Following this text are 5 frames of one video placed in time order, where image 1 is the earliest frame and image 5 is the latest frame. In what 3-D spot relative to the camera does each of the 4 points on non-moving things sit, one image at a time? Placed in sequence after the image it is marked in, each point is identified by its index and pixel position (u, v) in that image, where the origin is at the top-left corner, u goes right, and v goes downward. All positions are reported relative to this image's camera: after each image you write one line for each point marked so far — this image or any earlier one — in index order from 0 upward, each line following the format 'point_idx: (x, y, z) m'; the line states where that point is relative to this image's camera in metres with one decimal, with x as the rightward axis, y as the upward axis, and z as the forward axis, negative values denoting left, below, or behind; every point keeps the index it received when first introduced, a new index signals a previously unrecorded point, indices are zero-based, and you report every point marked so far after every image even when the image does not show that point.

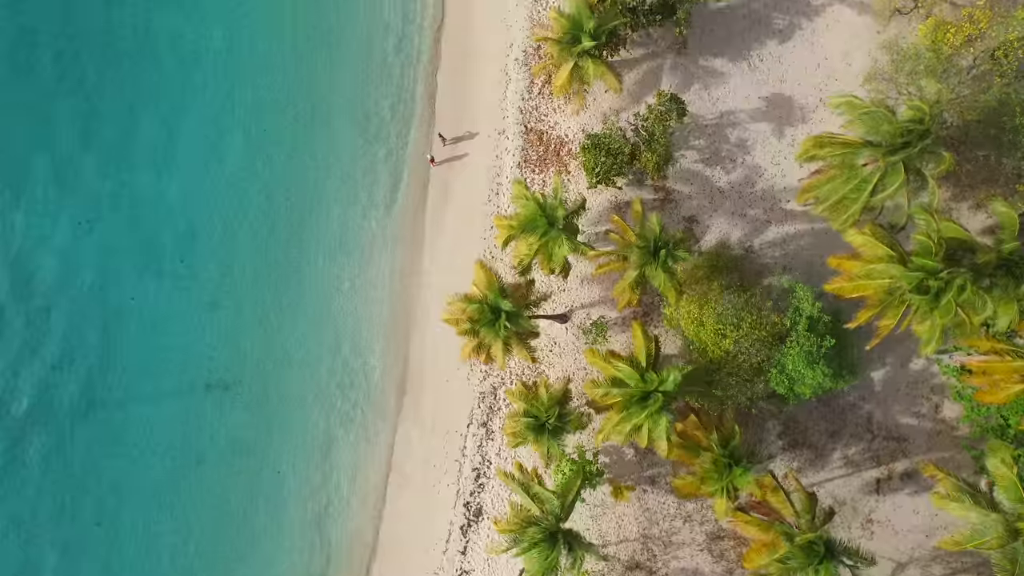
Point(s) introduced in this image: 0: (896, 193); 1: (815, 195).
0: (+9.9, +2.3, +18.5) m
1: (+8.2, +2.6, +19.4) m
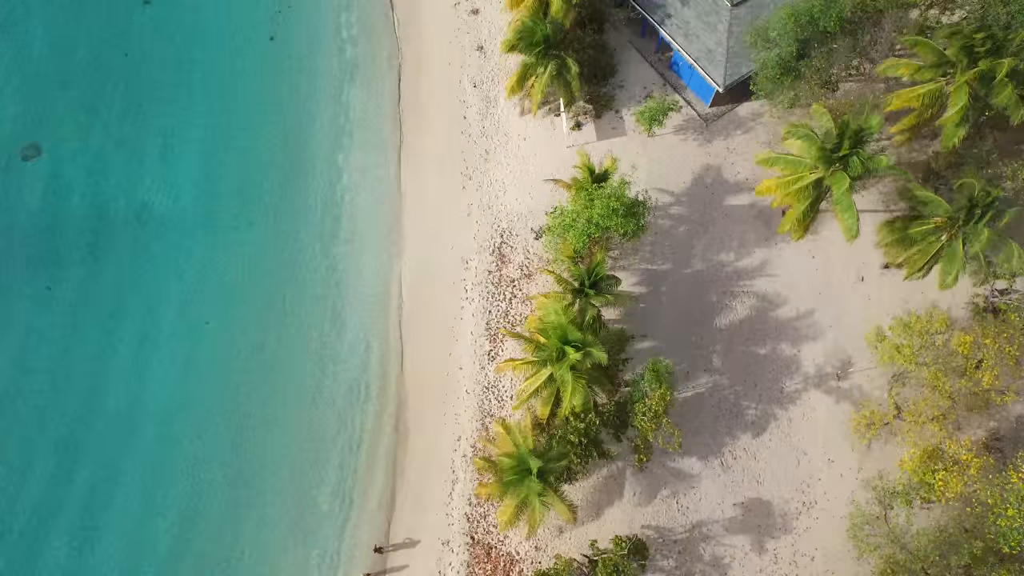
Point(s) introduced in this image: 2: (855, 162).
0: (+8.2, -9.6, +15.3) m
1: (+6.5, -9.5, +16.2) m
2: (+9.2, +3.4, +19.3) m
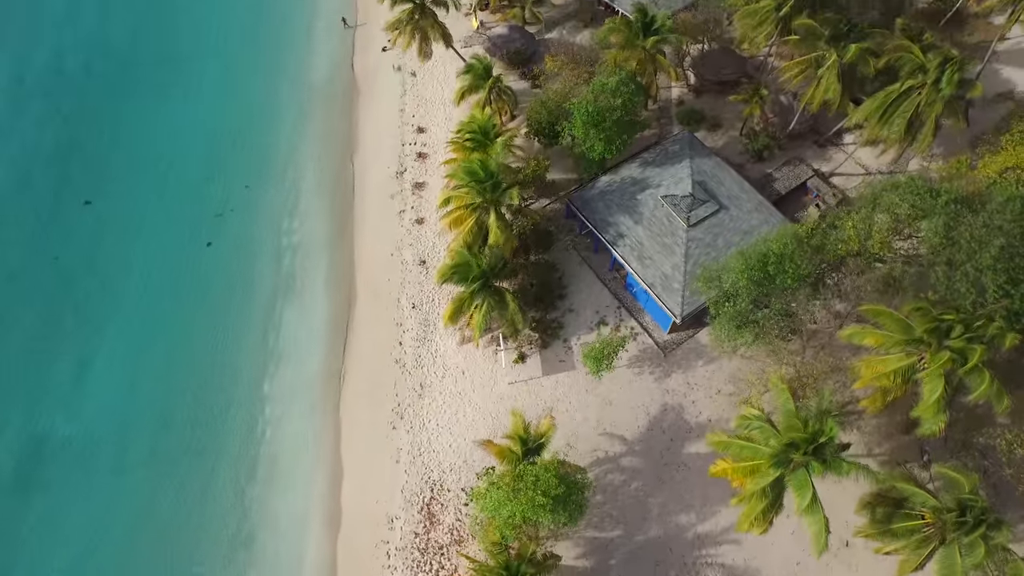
0: (+5.9, -16.2, +10.7) m
1: (+4.2, -16.3, +11.7) m
2: (+7.0, -3.9, +16.5) m
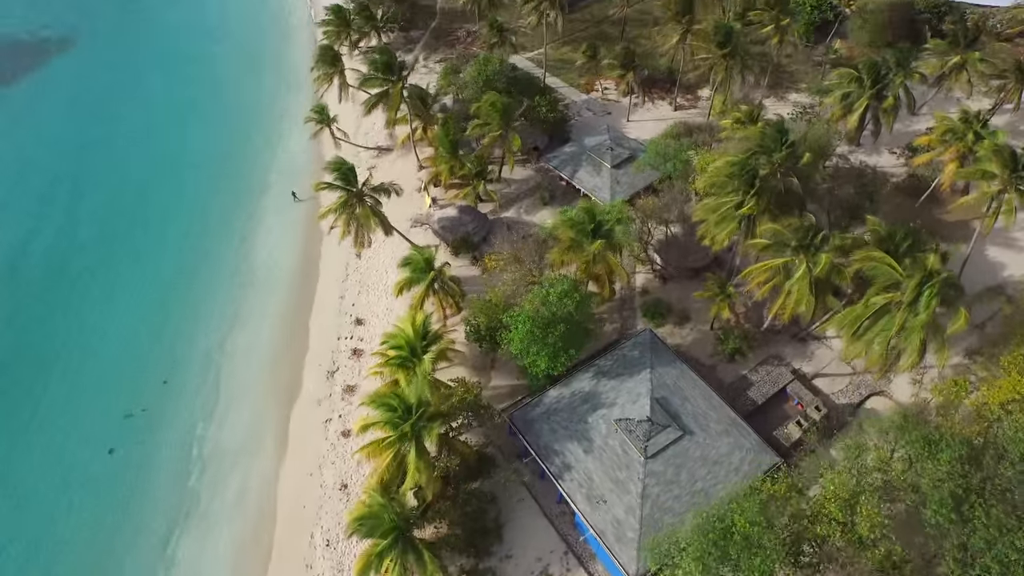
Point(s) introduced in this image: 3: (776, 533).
0: (+3.6, -21.0, +4.6) m
1: (+1.9, -21.2, +5.6) m
2: (+4.8, -9.7, +12.1) m
3: (+6.1, -5.7, +16.6) m
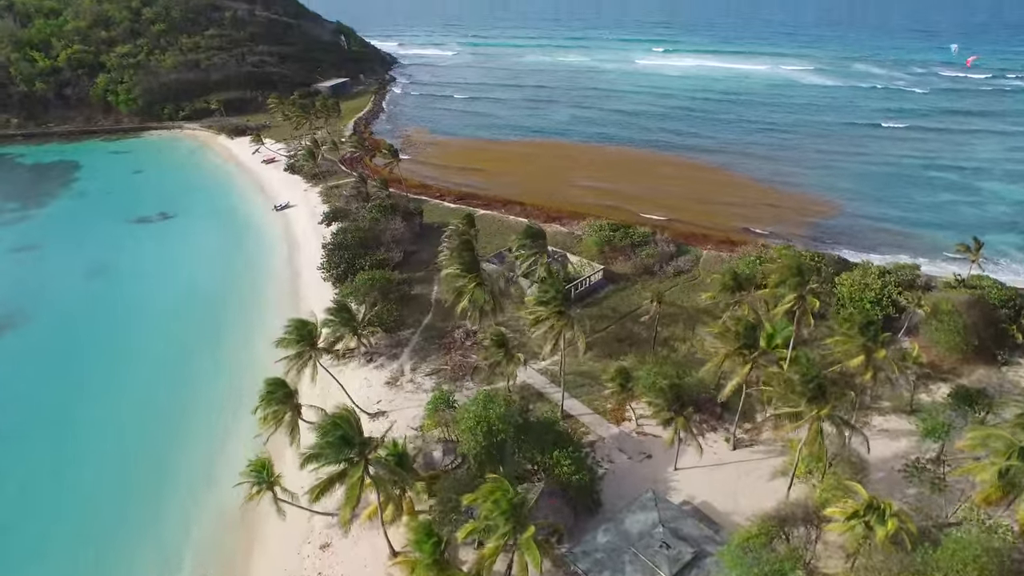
0: (+3.7, -25.5, -12.2) m
1: (+2.0, -26.0, -11.2) m
2: (+5.0, -16.9, -1.6) m
3: (+6.3, -14.5, +3.9) m
